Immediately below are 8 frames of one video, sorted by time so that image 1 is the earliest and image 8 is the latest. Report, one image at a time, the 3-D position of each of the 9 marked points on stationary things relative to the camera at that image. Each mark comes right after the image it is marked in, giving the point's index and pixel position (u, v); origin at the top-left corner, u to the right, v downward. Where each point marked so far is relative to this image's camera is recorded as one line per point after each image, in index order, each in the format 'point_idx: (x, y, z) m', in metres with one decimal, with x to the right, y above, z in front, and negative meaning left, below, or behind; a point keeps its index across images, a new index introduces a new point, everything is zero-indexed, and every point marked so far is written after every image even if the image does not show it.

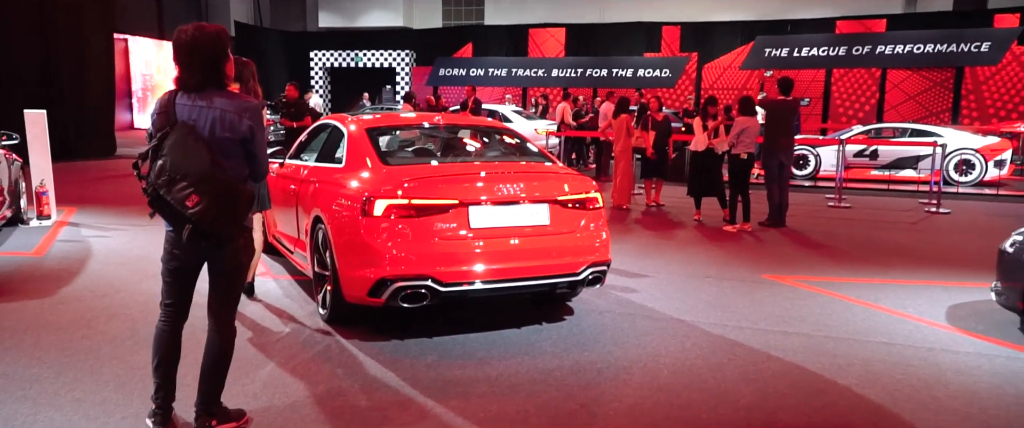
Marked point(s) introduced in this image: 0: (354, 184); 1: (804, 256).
0: (-1.0, +0.2, +4.6) m
1: (+3.0, -0.5, +7.3) m
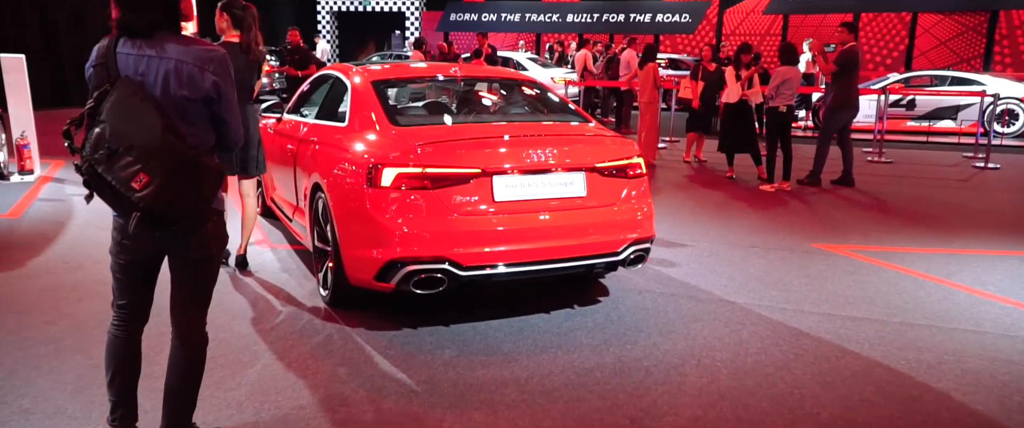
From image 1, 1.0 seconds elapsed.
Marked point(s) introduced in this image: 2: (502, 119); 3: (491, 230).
0: (-0.9, +0.4, +4.0) m
1: (+3.2, -0.1, +6.6) m
2: (-0.1, +0.6, +4.4) m
3: (-0.1, -0.1, +3.6) m
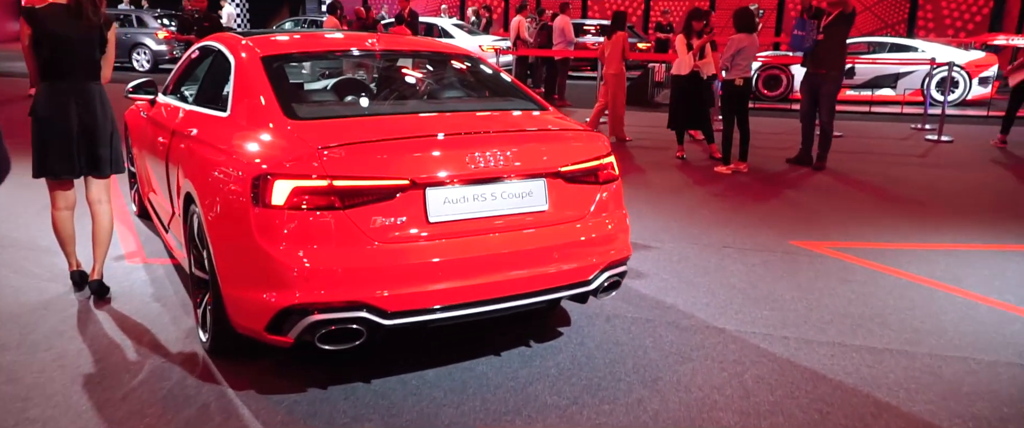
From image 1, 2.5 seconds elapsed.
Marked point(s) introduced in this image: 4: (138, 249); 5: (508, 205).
0: (-1.1, +0.3, +2.9) m
1: (+2.7, 0.0, +6.0) m
2: (-0.4, +0.5, +3.4) m
3: (-0.3, -0.2, +2.7) m
4: (-2.5, -0.2, +4.5) m
5: (0.0, 0.0, +2.9) m
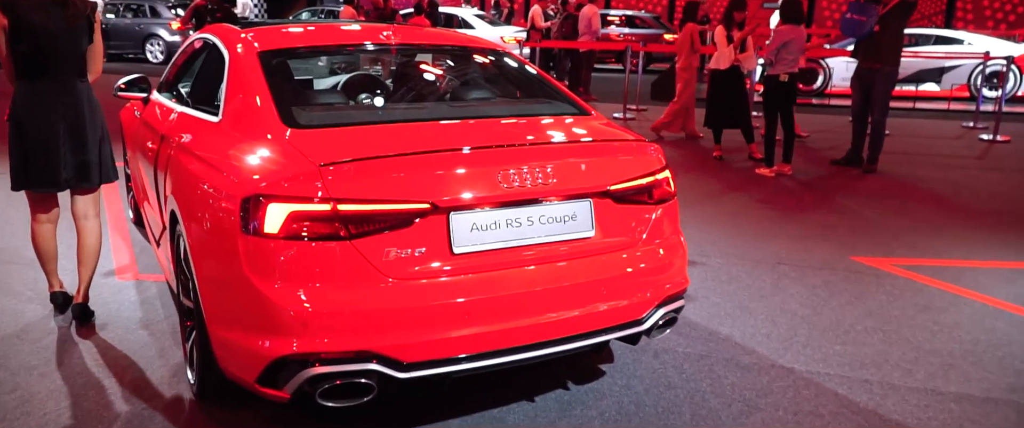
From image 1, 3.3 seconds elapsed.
0: (-1.0, +0.2, +2.5) m
1: (+2.9, -0.1, +5.5) m
2: (-0.2, +0.4, +2.9) m
3: (-0.2, -0.3, +2.2) m
4: (-2.3, -0.3, +4.1) m
5: (+0.1, -0.1, +2.4) m
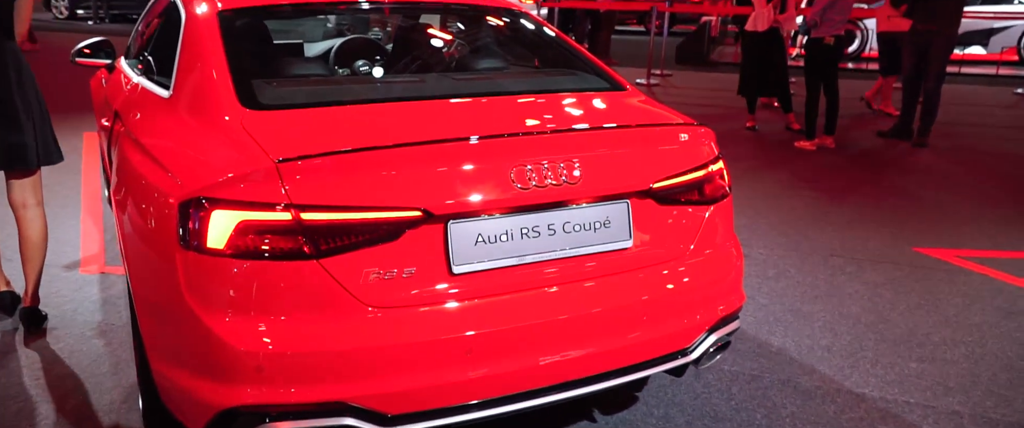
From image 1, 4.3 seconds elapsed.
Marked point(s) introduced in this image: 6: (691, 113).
0: (-1.0, +0.2, +2.0) m
1: (+3.0, +0.1, +4.9) m
2: (-0.2, +0.4, +2.4) m
3: (-0.2, -0.3, +1.7) m
4: (-2.2, -0.2, +3.7) m
5: (+0.2, -0.1, +1.9) m
6: (+2.1, +1.2, +8.1) m
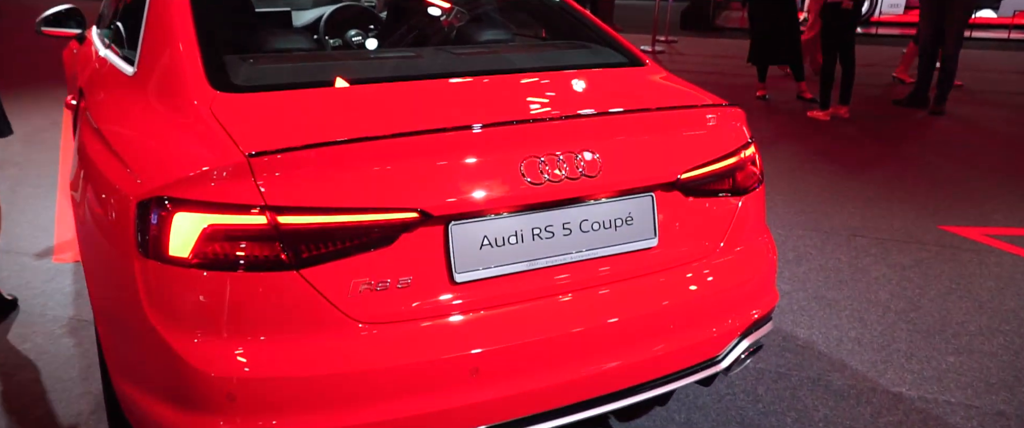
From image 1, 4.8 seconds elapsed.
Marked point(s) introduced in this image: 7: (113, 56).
0: (-0.9, +0.2, +1.7) m
1: (+3.0, +0.2, +4.7) m
2: (-0.2, +0.5, +2.2) m
3: (-0.1, -0.3, +1.5) m
4: (-2.2, -0.1, +3.5) m
5: (+0.2, -0.1, +1.7) m
6: (+2.1, +1.5, +7.8) m
7: (-1.4, +0.6, +2.5) m
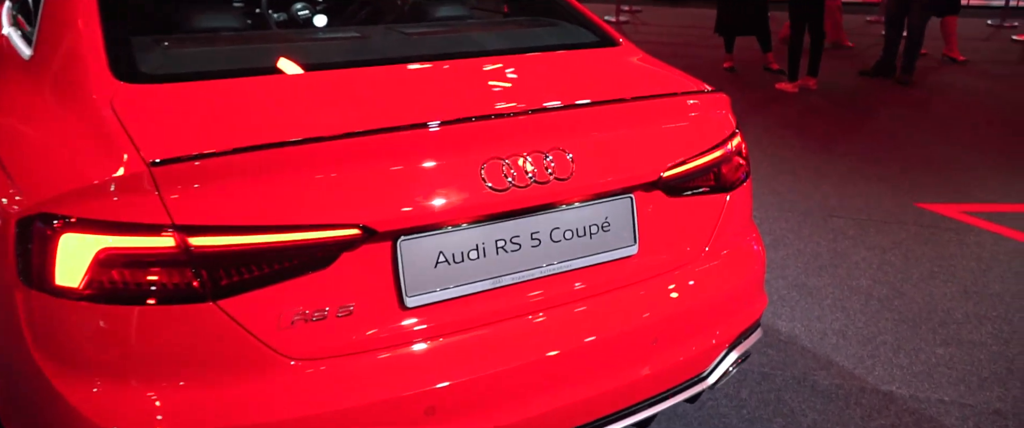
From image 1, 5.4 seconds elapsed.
0: (-1.0, +0.1, +1.5) m
1: (+2.8, +0.4, +4.6) m
2: (-0.3, +0.5, +1.9) m
3: (-0.2, -0.3, +1.3) m
4: (-2.3, -0.1, +3.1) m
5: (+0.1, -0.1, +1.4) m
6: (+1.7, +1.7, +7.6) m
7: (-1.5, +0.5, +2.2) m
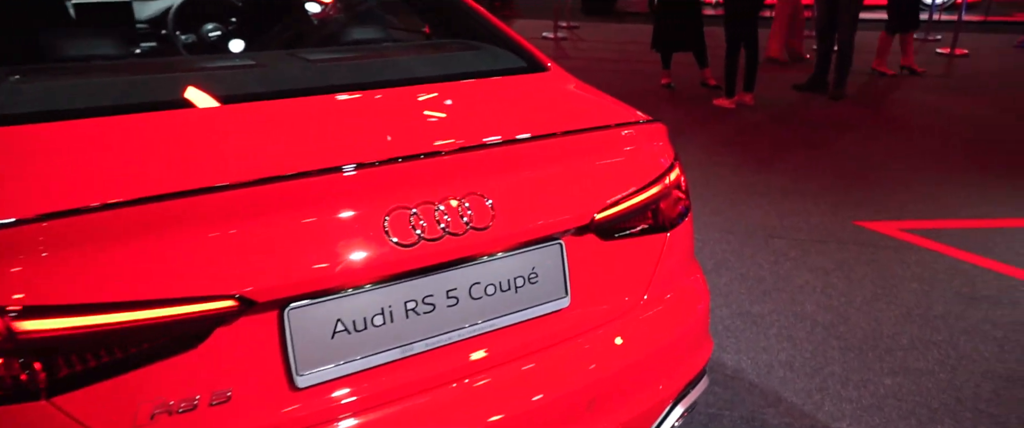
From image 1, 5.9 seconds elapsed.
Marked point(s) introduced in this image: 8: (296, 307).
0: (-1.2, 0.0, +1.2) m
1: (+2.4, +0.3, +4.6) m
2: (-0.5, +0.3, +1.7) m
3: (-0.3, -0.4, +1.1) m
4: (-2.6, -0.3, +2.8) m
5: (0.0, -0.2, +1.3) m
6: (+1.0, +1.6, +7.5) m
7: (-1.8, +0.4, +1.9) m
8: (-0.3, -0.1, +1.1) m
